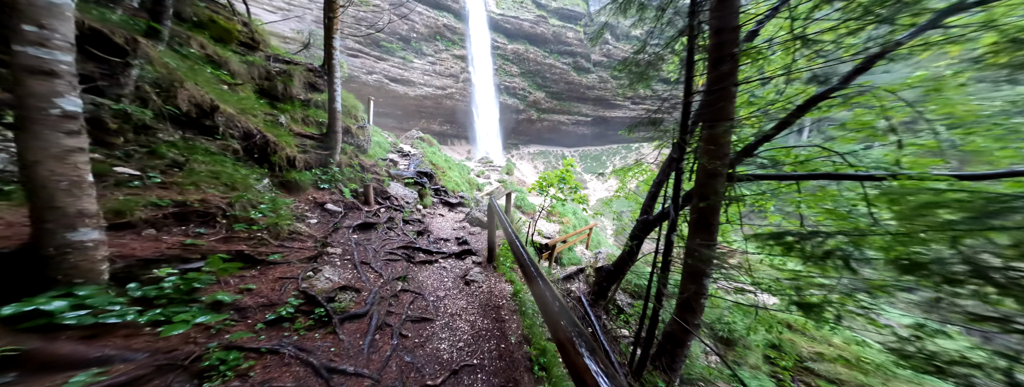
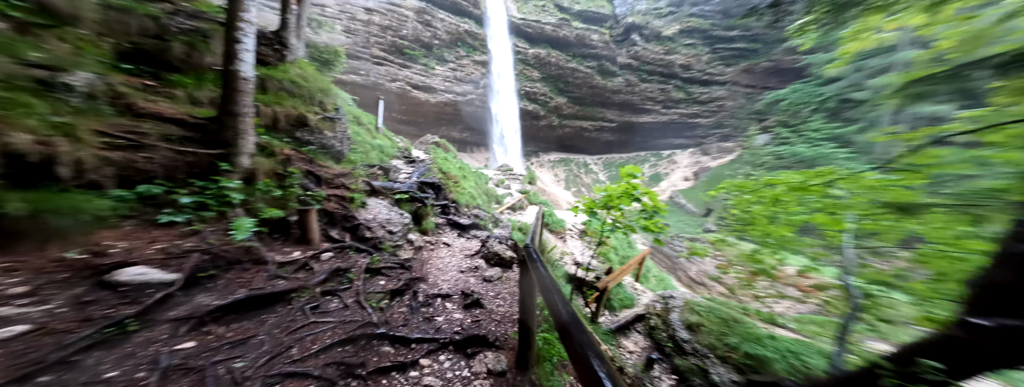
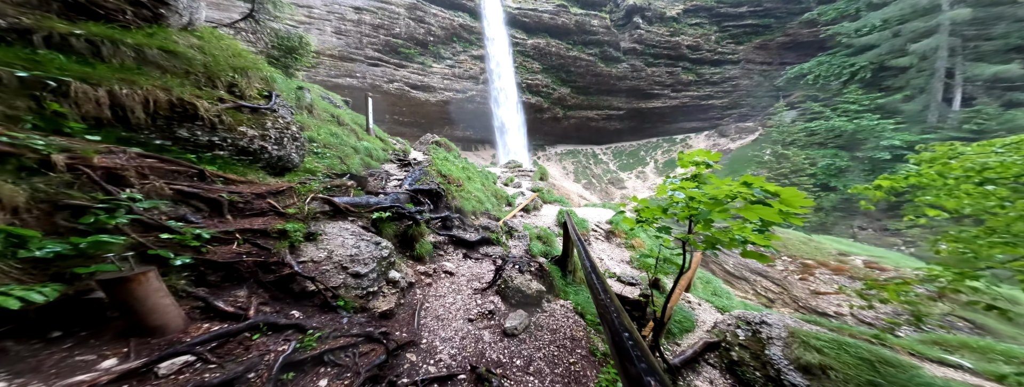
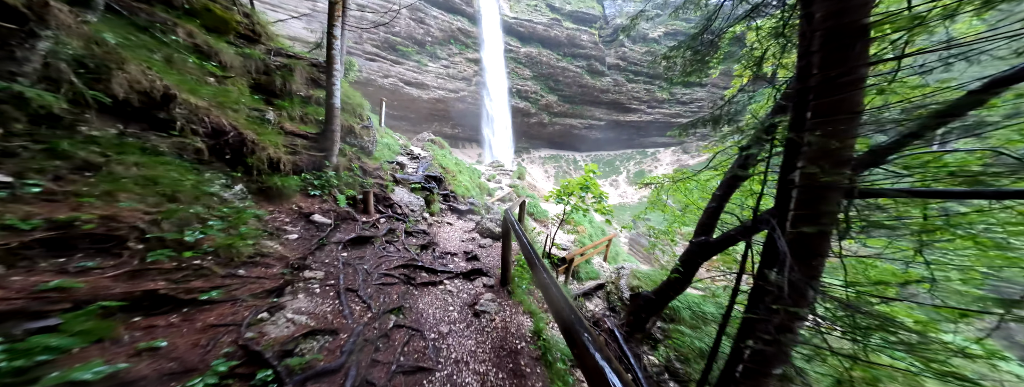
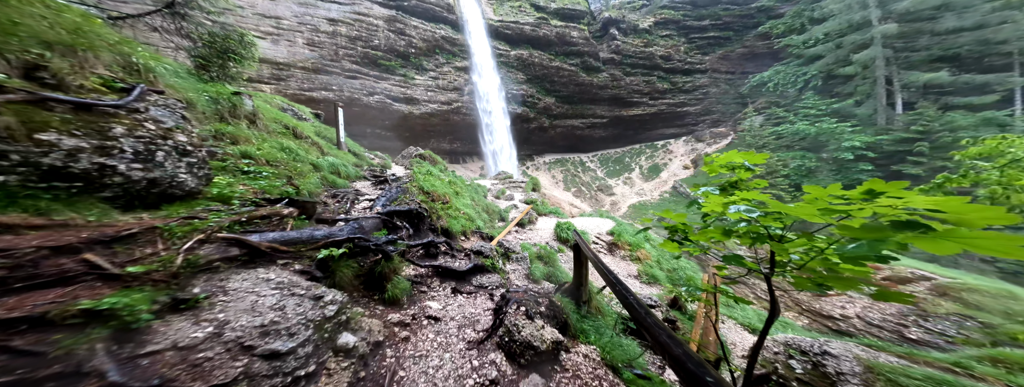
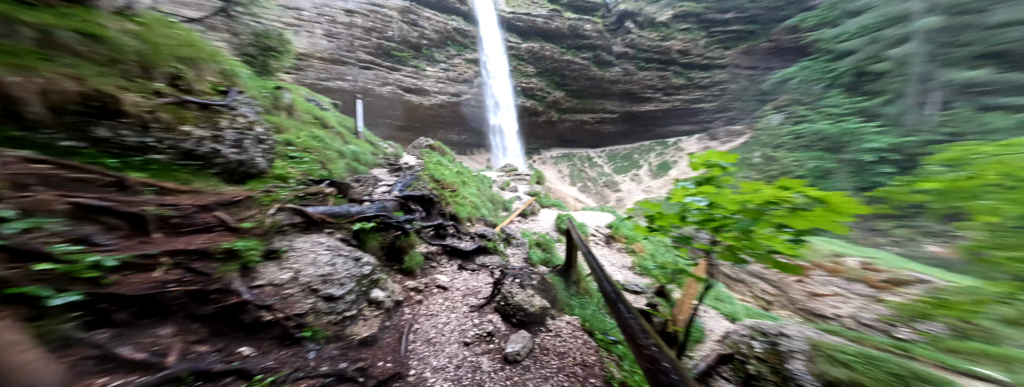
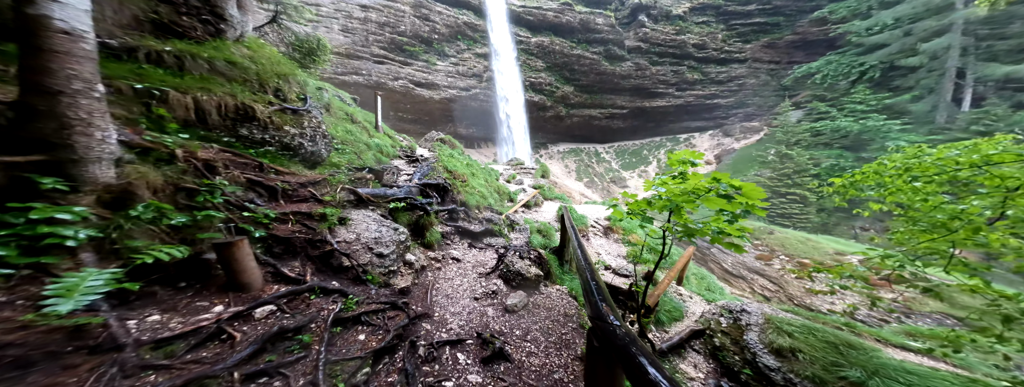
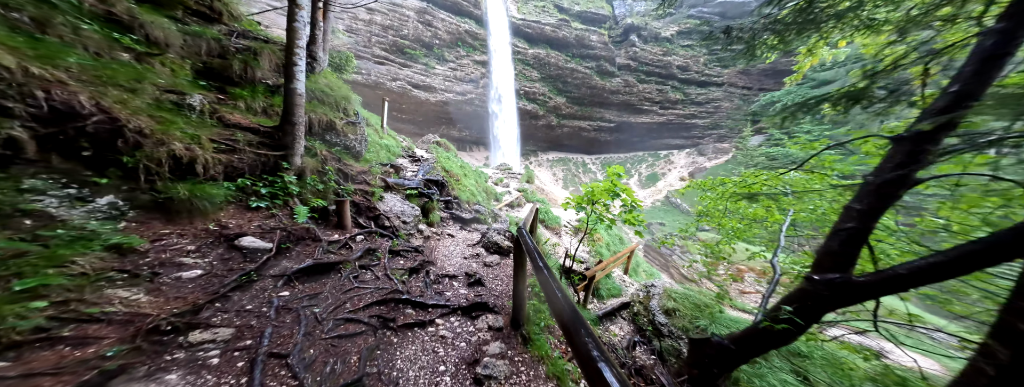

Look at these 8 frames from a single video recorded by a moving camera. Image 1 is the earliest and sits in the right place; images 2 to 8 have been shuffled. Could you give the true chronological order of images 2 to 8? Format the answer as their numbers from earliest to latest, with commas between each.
4, 8, 2, 7, 3, 6, 5
